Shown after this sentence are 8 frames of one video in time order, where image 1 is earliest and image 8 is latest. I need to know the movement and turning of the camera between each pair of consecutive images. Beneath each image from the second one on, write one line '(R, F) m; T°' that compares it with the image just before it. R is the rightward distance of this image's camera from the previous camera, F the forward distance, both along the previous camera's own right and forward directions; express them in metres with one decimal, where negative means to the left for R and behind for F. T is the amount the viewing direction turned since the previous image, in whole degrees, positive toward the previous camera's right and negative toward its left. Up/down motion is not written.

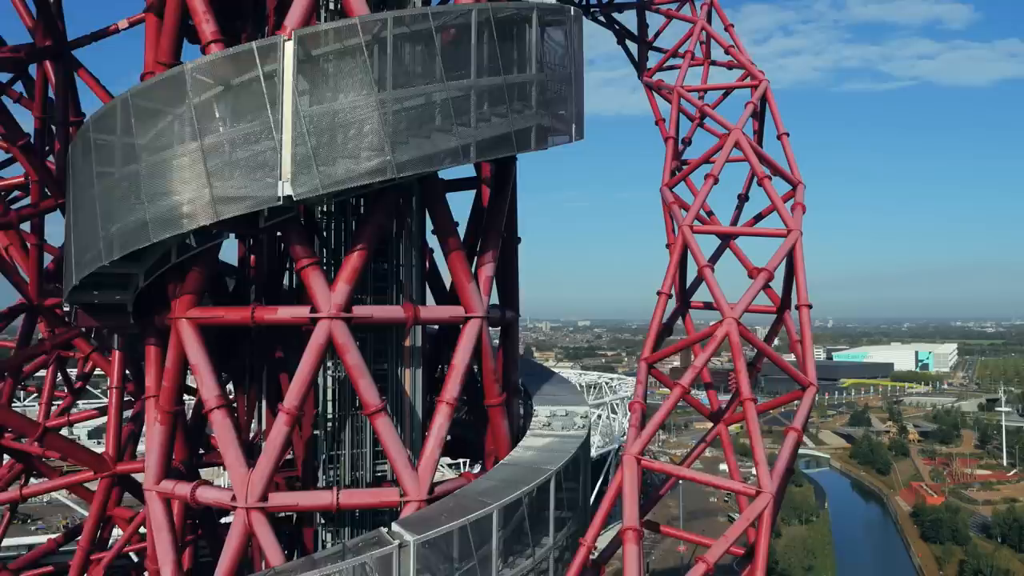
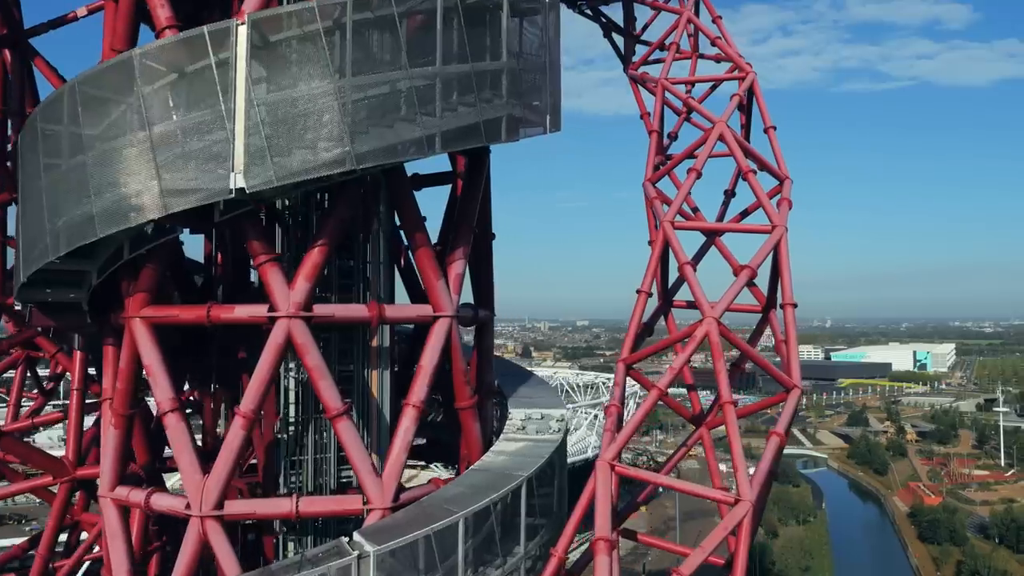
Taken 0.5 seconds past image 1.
(+0.3, +0.5) m; 0°
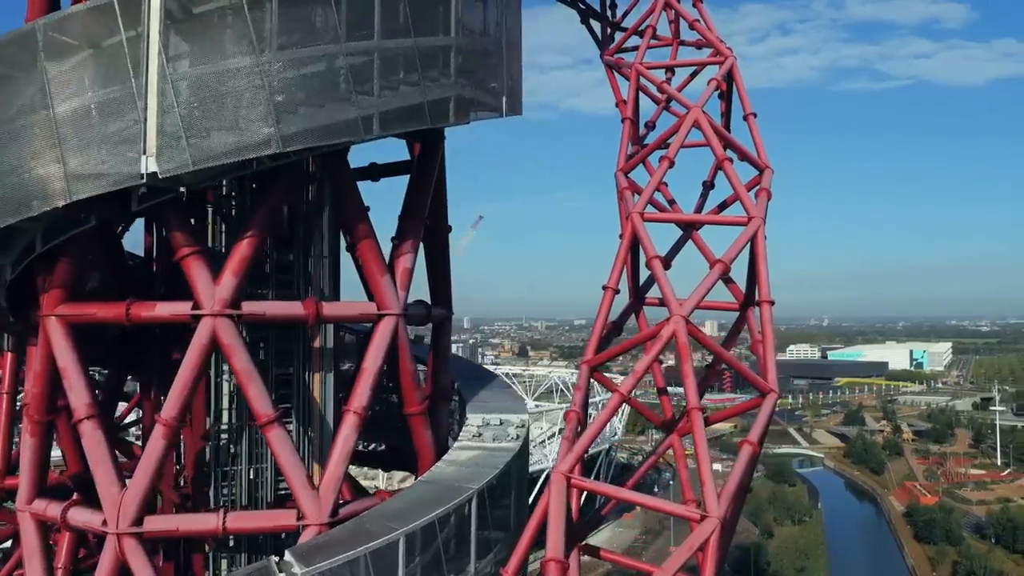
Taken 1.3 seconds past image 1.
(+0.5, +0.8) m; 0°
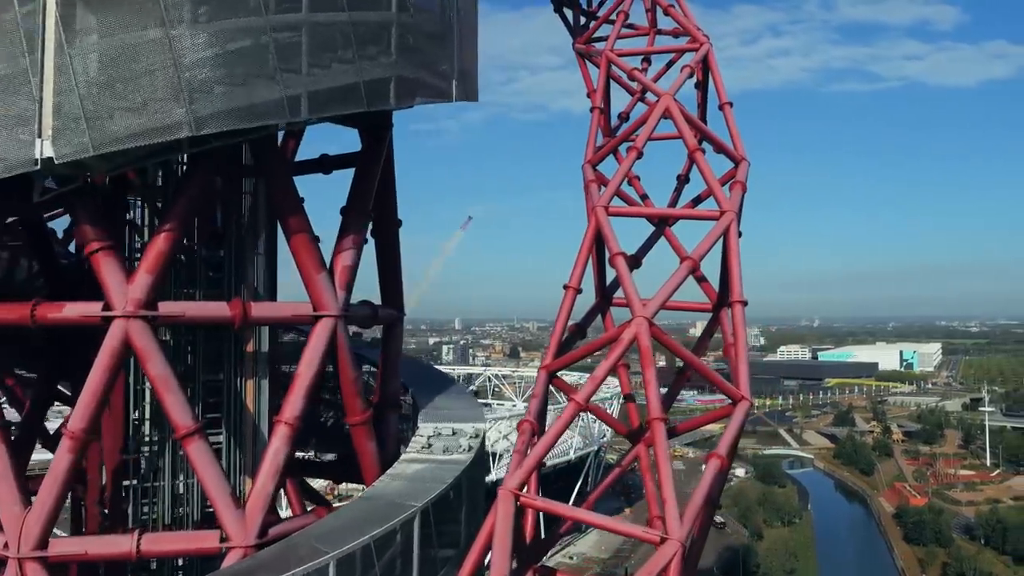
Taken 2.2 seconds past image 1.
(+0.4, +0.8) m; +1°
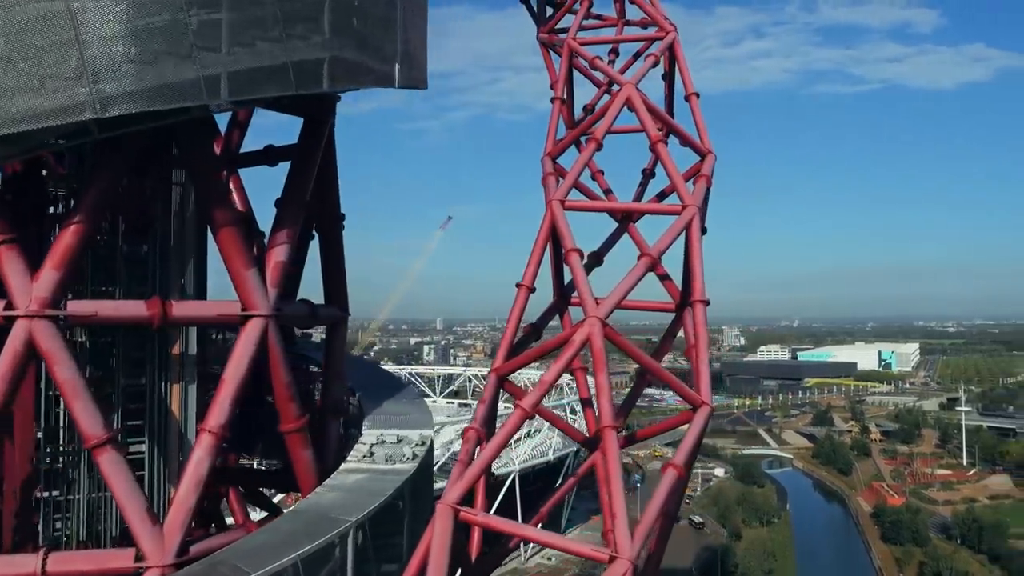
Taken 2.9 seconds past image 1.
(+0.3, +0.6) m; +1°
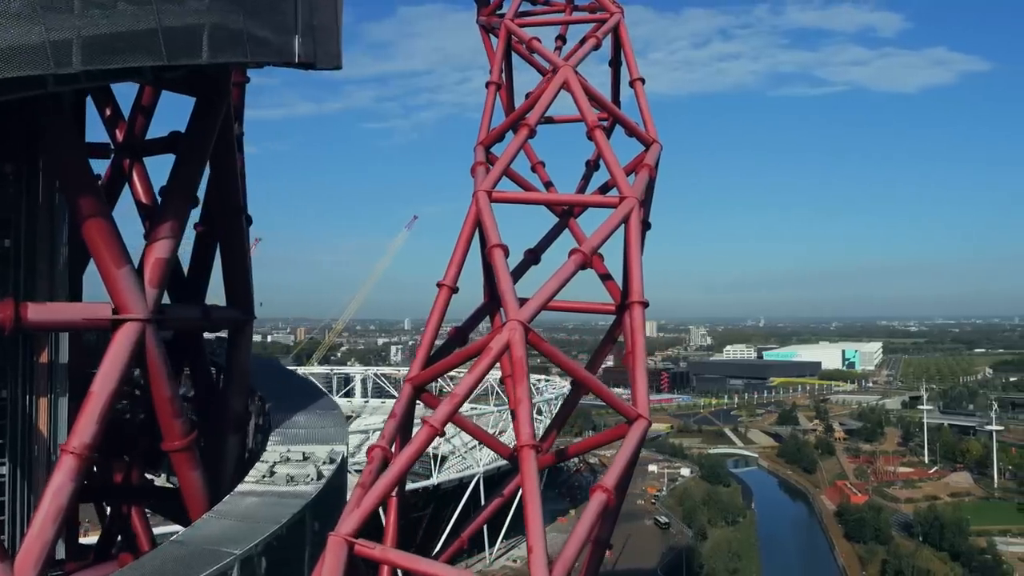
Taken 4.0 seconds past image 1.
(+0.5, +0.9) m; +2°
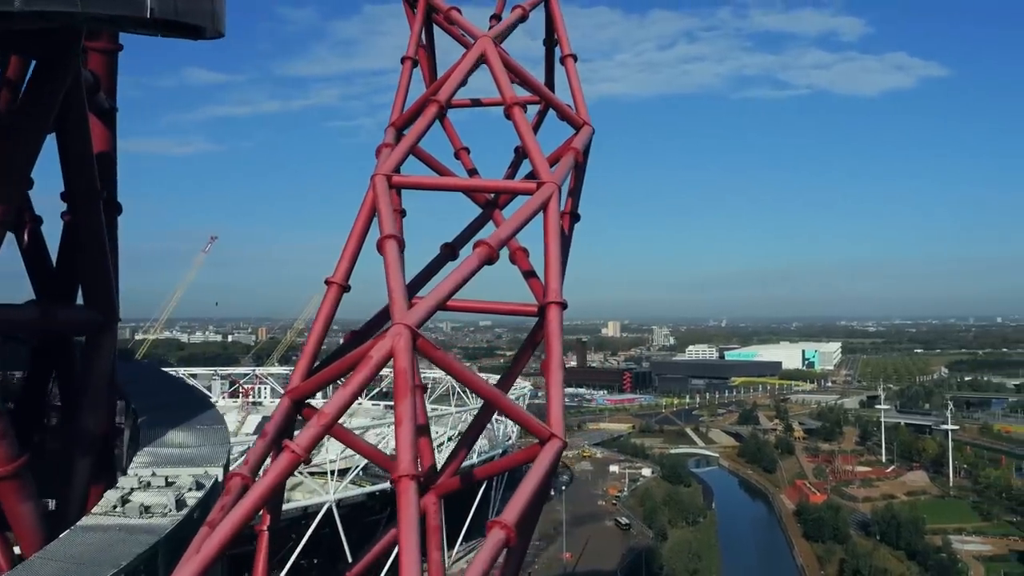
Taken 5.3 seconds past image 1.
(+0.5, +1.1) m; +2°
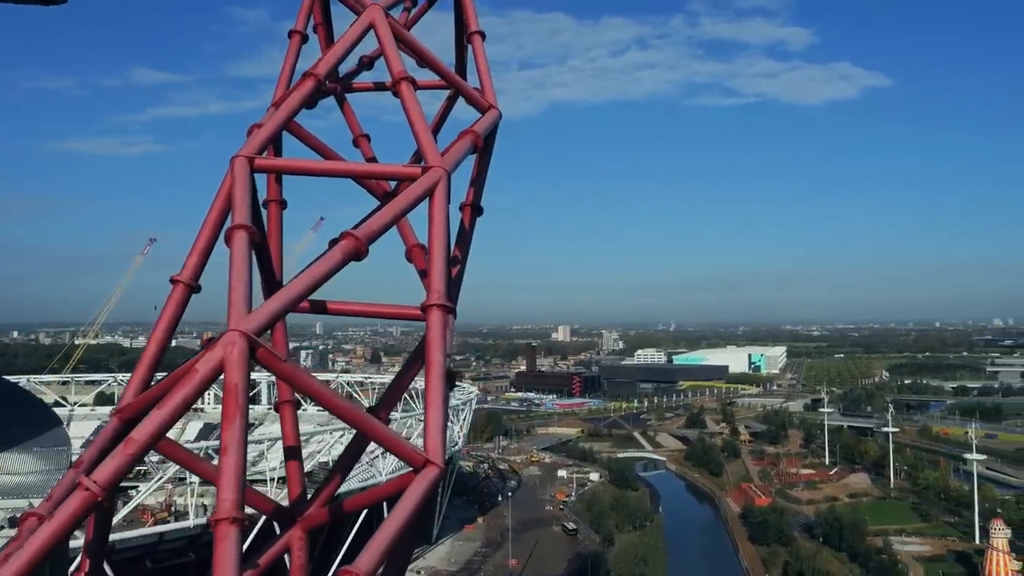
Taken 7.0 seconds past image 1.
(+0.5, +1.0) m; +3°
